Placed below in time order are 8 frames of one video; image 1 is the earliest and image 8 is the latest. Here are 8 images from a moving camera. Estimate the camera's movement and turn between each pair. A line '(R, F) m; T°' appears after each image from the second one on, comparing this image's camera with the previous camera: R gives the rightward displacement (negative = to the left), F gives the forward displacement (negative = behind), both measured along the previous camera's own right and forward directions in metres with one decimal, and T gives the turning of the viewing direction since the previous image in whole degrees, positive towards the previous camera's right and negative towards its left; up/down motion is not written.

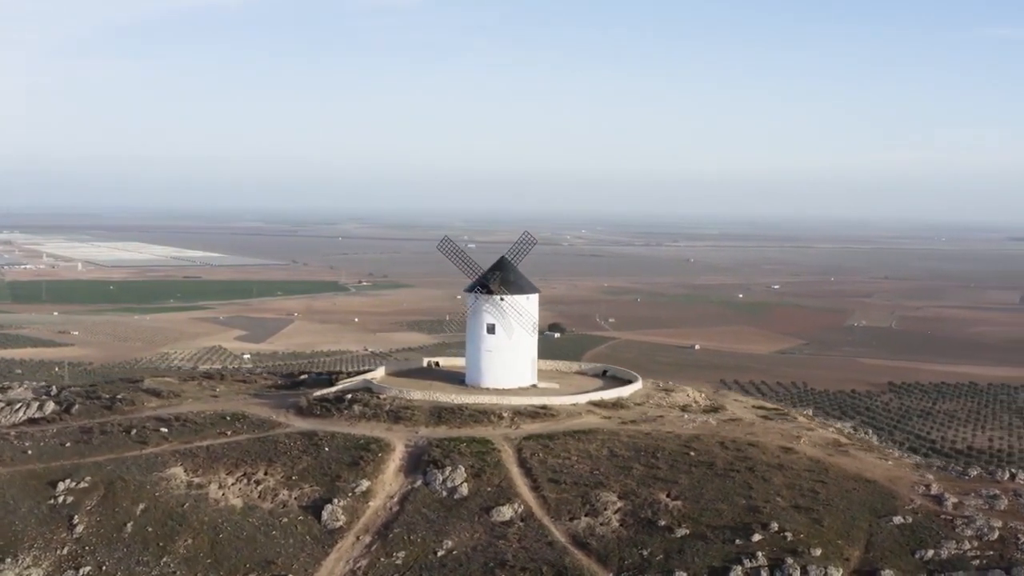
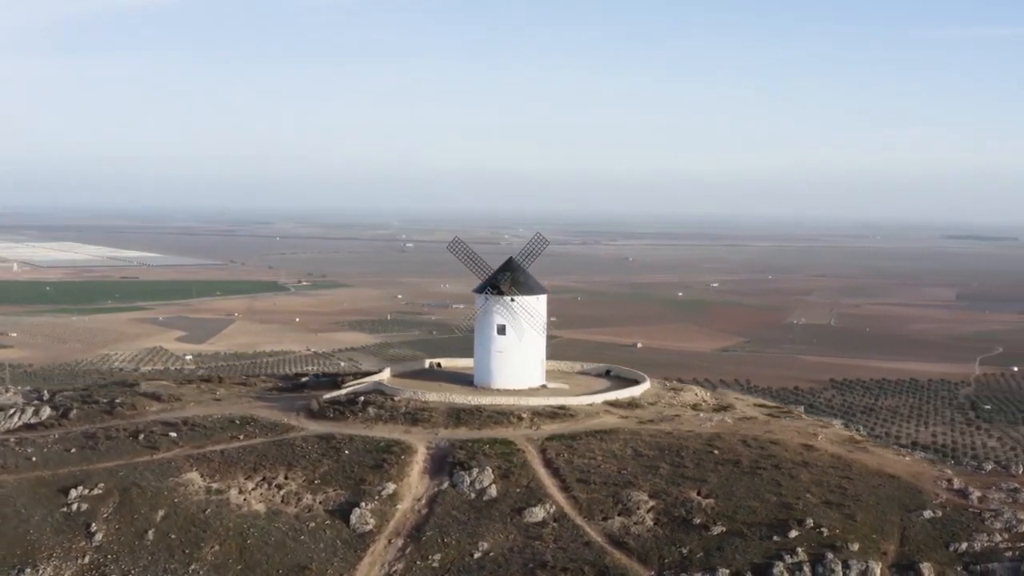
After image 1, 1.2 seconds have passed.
(-1.6, 0.0) m; +3°
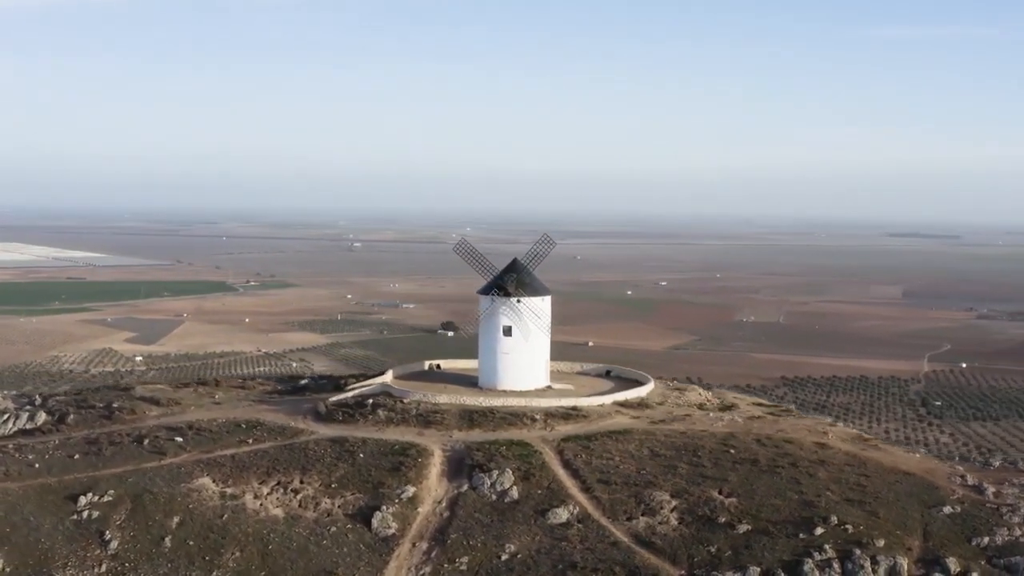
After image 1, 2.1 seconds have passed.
(-1.3, 0.0) m; +3°
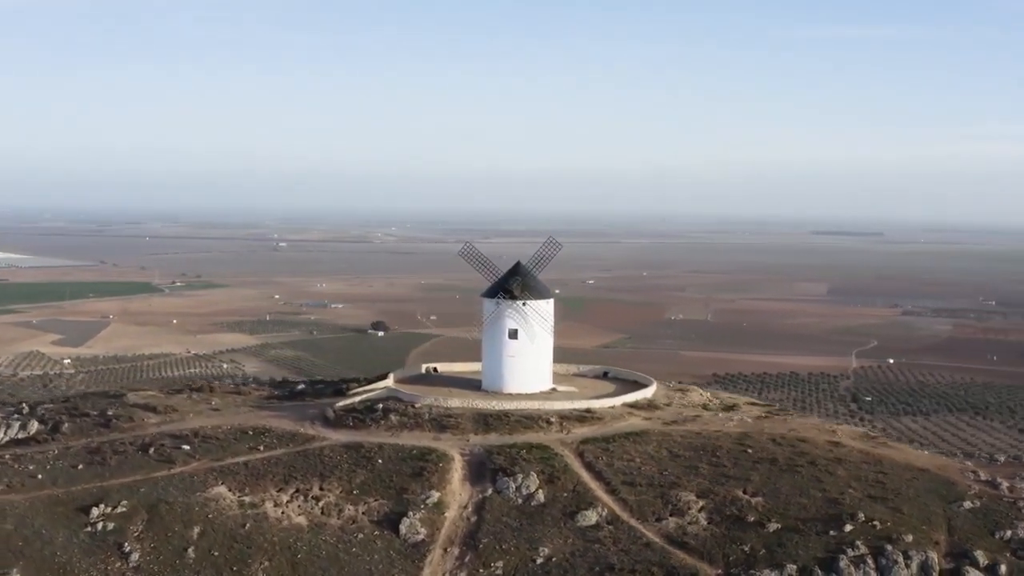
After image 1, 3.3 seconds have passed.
(-1.7, 0.0) m; +4°
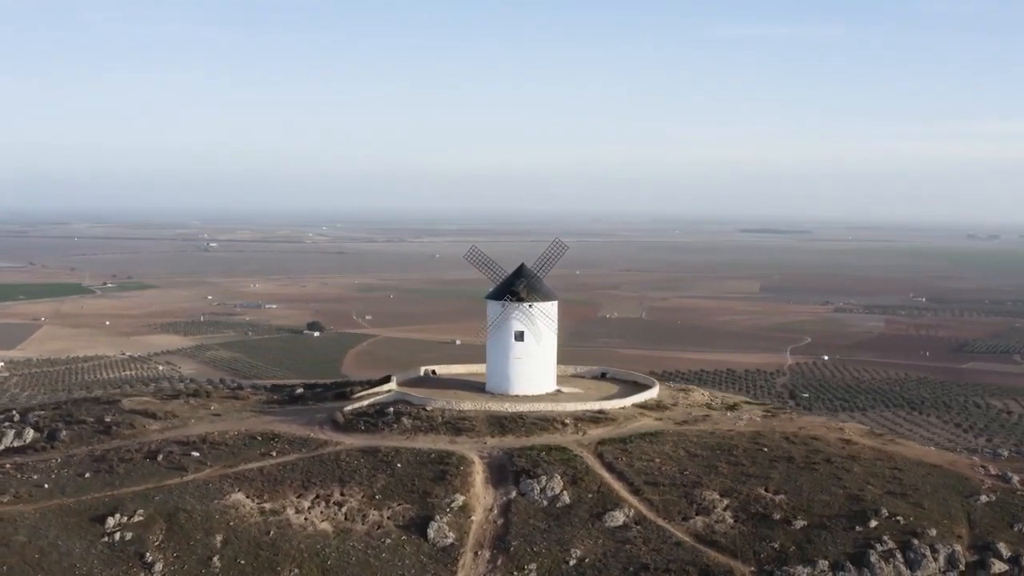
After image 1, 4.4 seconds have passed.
(-1.6, 0.0) m; +3°
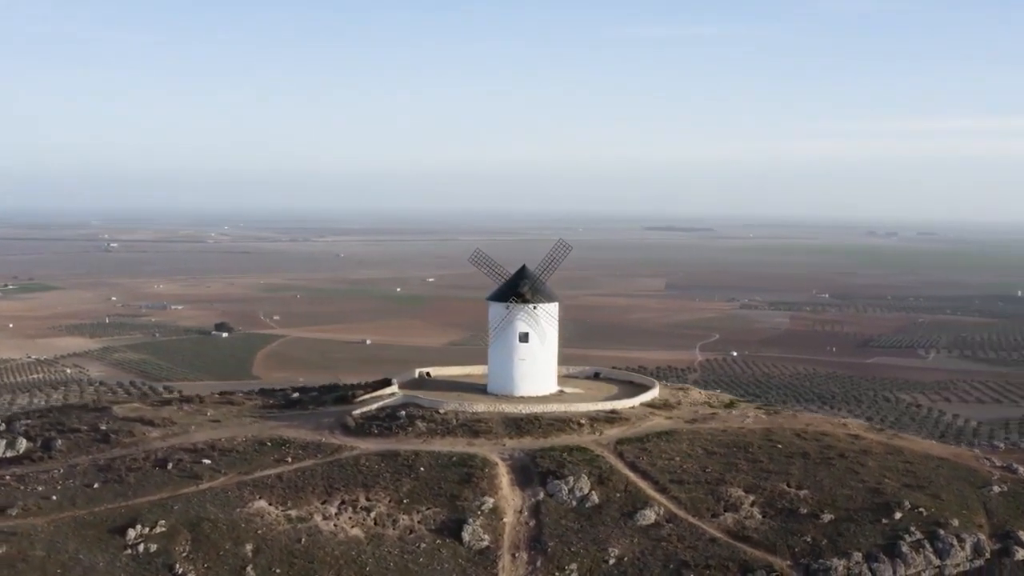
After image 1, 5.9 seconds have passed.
(-2.1, 0.0) m; +5°
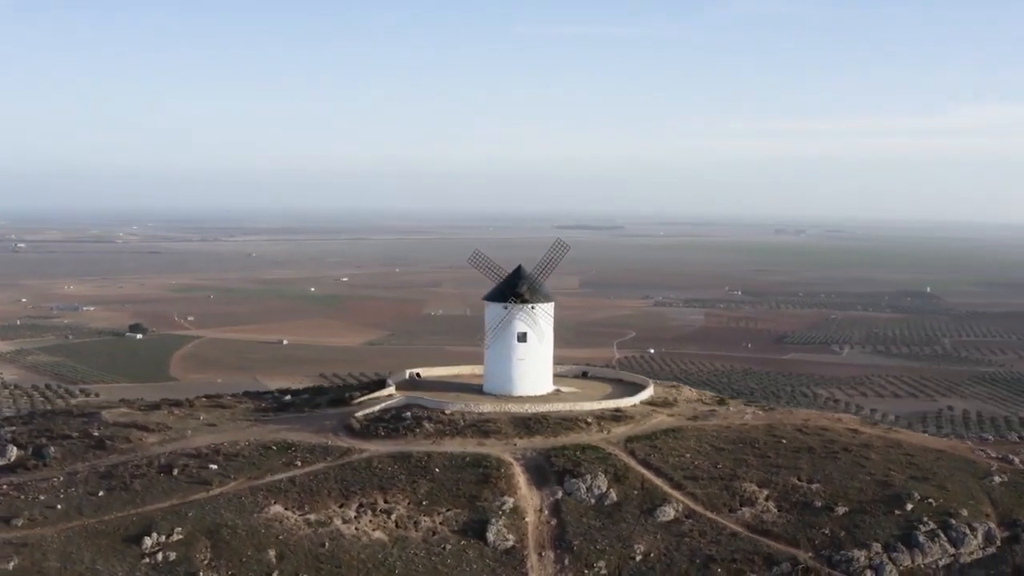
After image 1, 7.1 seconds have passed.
(-1.8, 0.0) m; +4°
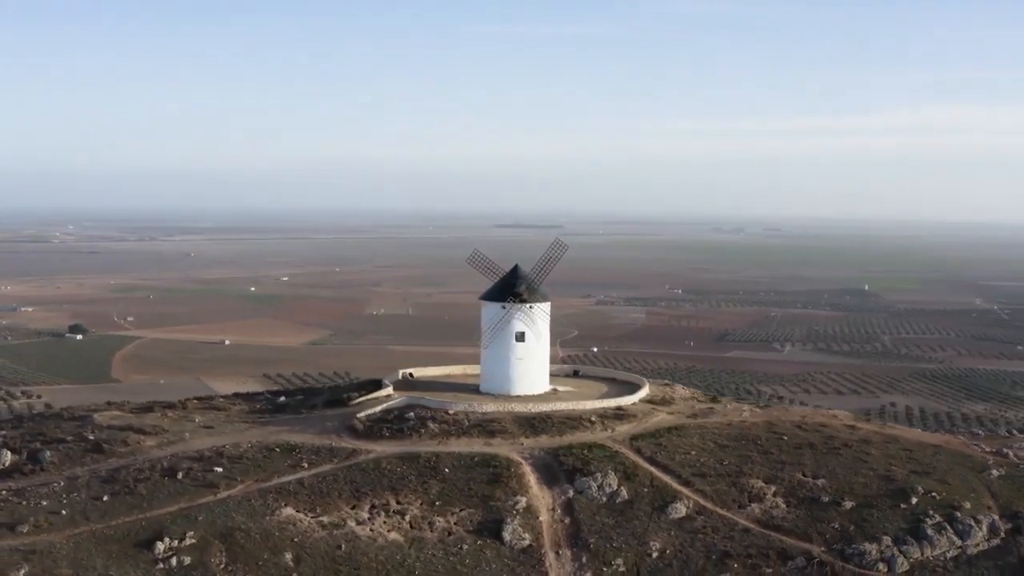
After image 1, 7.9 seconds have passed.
(-1.2, 0.0) m; +3°
